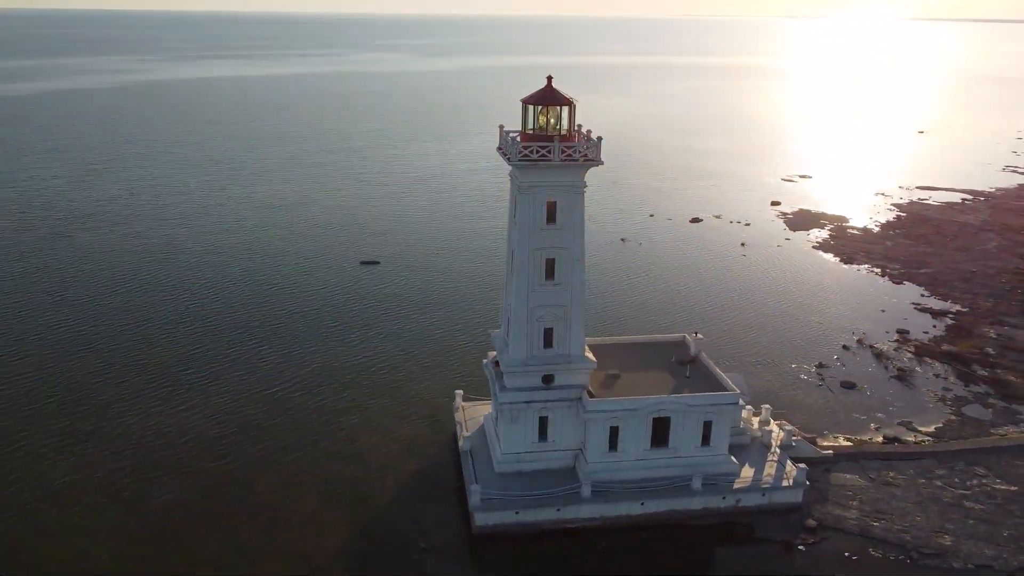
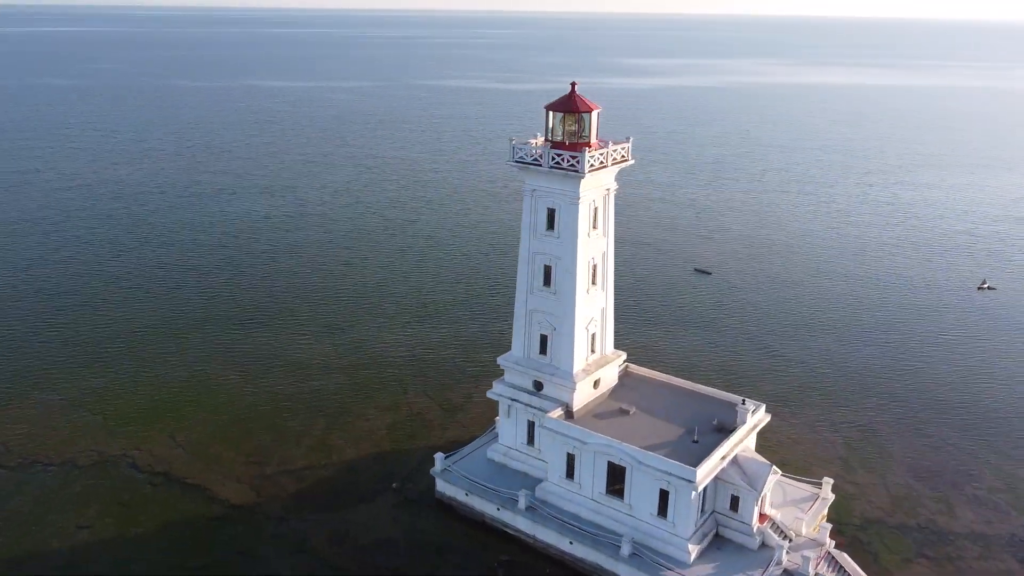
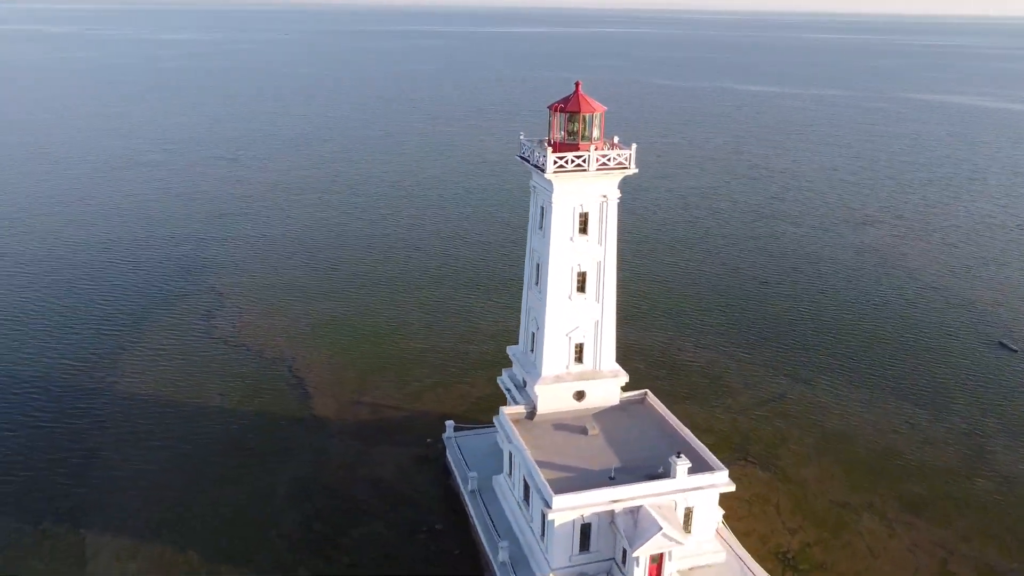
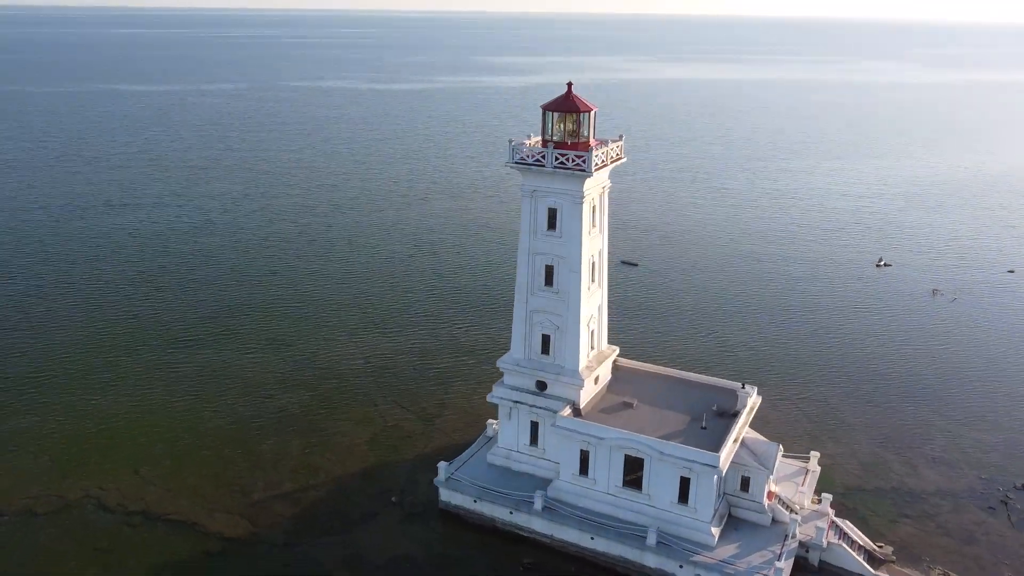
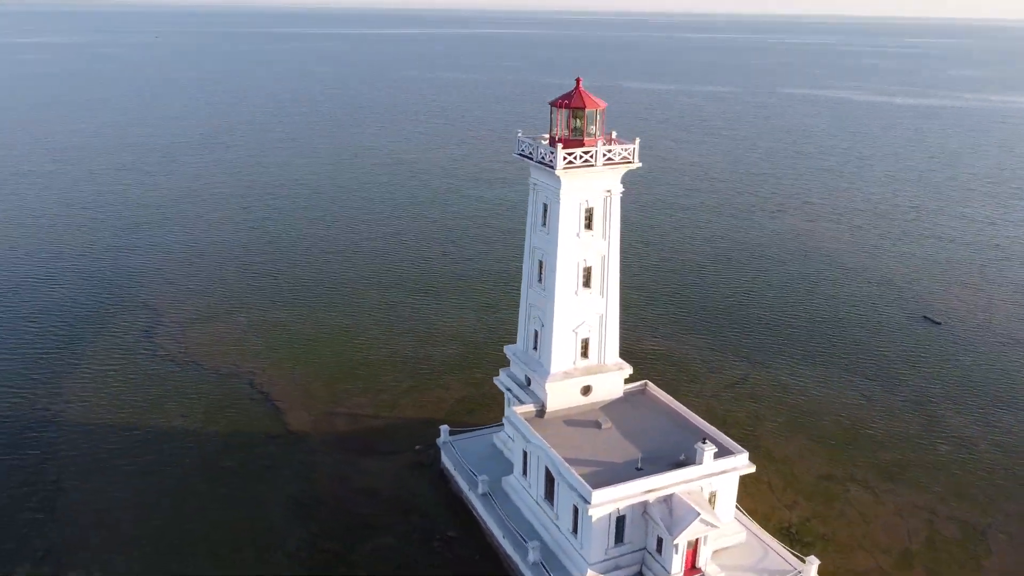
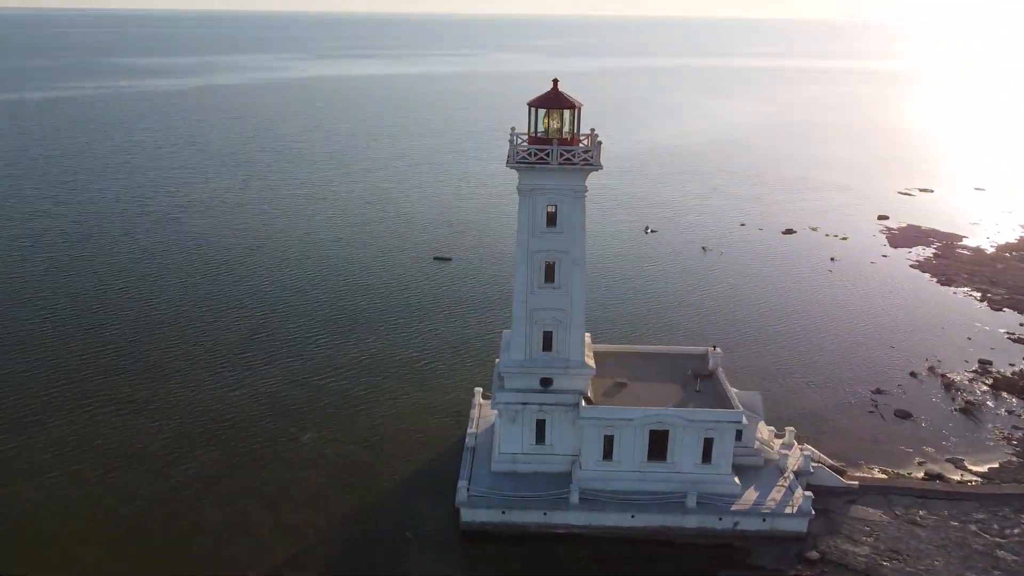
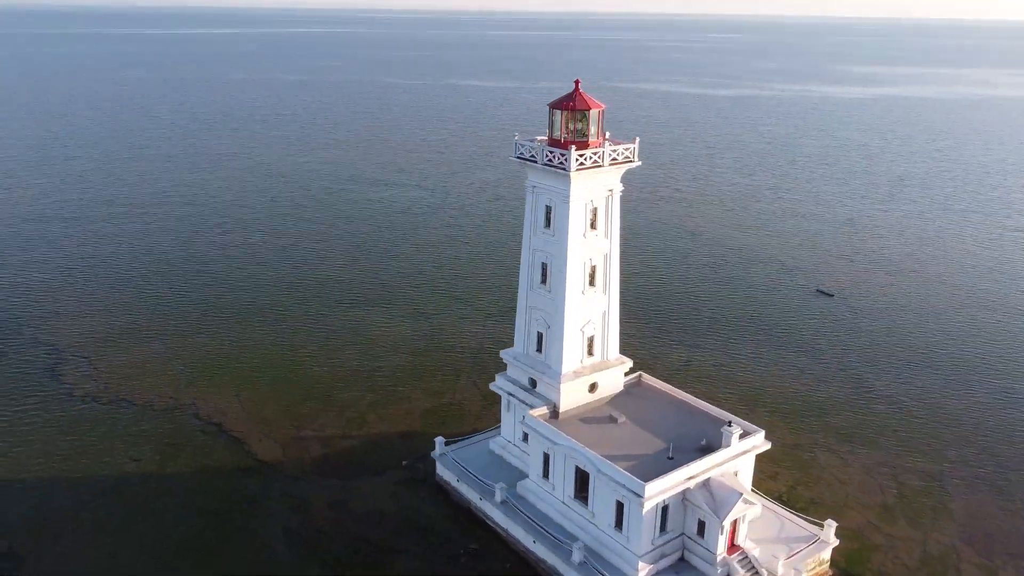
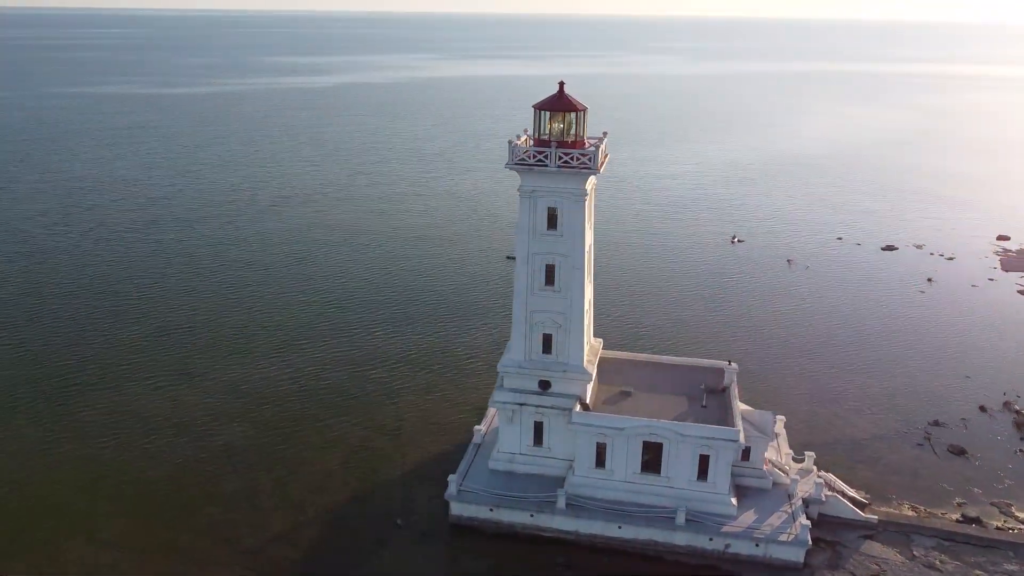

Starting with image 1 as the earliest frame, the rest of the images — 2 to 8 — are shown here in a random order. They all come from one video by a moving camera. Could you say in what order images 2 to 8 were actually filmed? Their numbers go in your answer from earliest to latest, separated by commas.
6, 8, 4, 2, 7, 5, 3
